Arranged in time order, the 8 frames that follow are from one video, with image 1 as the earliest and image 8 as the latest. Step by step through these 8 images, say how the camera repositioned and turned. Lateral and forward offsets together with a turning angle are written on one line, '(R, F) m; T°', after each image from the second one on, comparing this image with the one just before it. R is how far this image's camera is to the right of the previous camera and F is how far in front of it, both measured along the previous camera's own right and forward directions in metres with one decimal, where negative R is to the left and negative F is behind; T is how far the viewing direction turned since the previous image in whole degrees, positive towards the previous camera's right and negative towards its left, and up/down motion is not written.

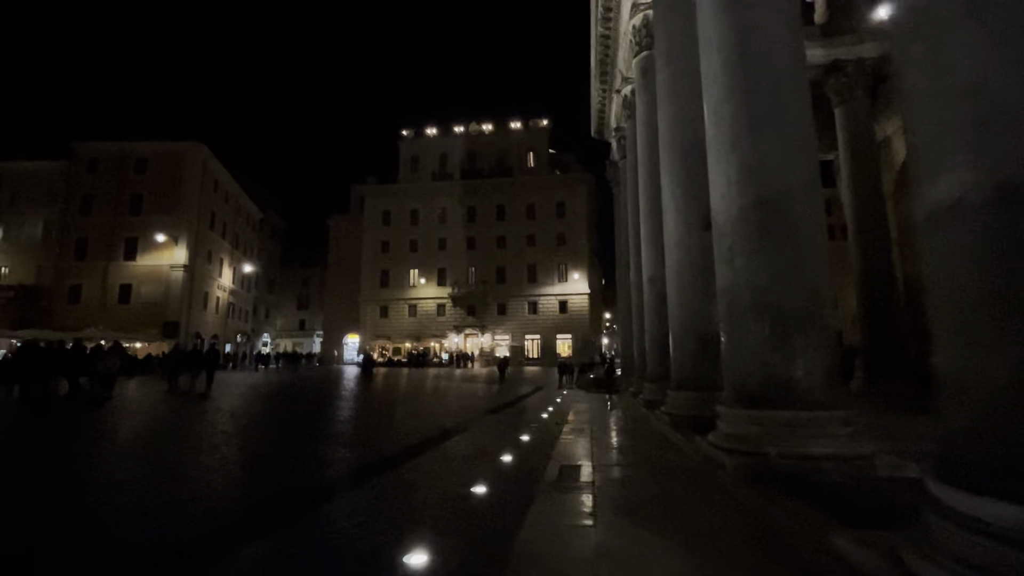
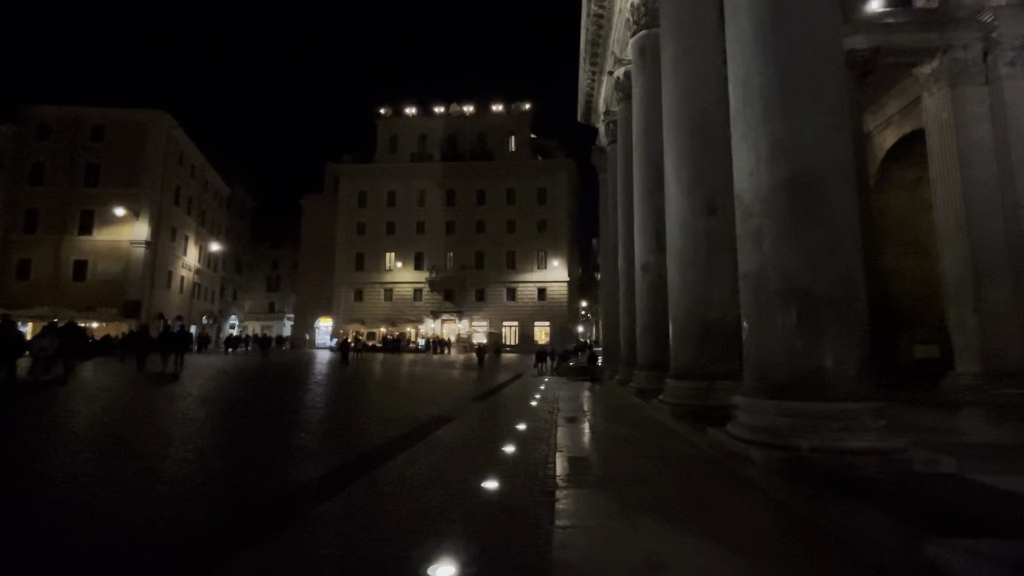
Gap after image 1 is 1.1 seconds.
(-0.4, +0.4) m; +3°
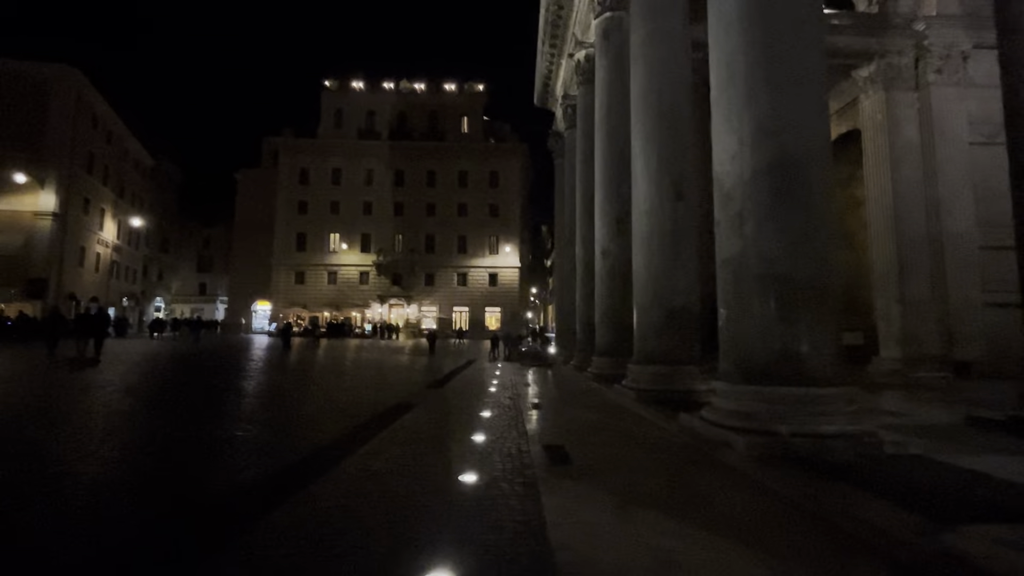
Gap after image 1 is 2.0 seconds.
(-0.3, +0.3) m; +6°
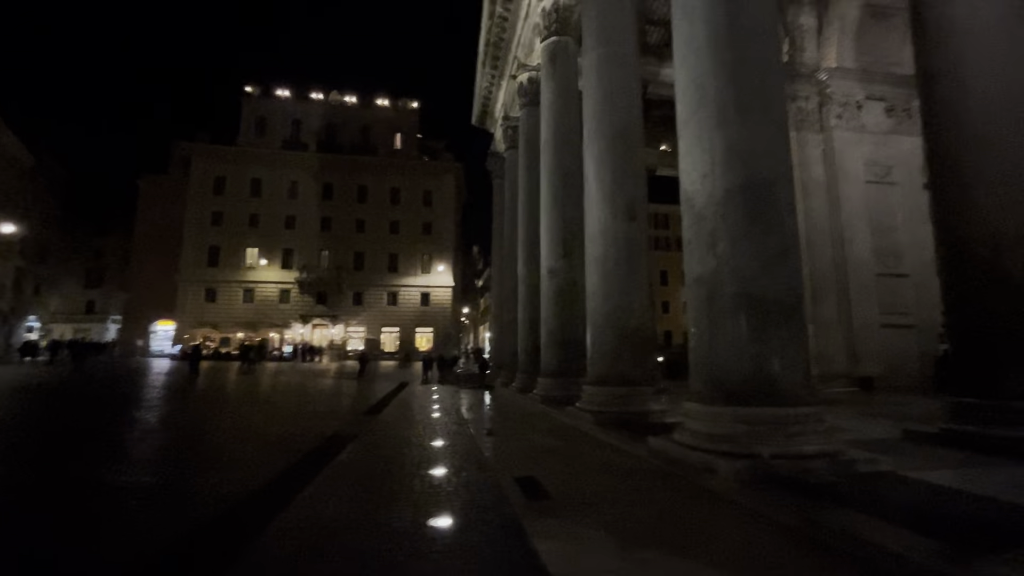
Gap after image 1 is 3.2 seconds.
(-0.4, +0.4) m; +9°
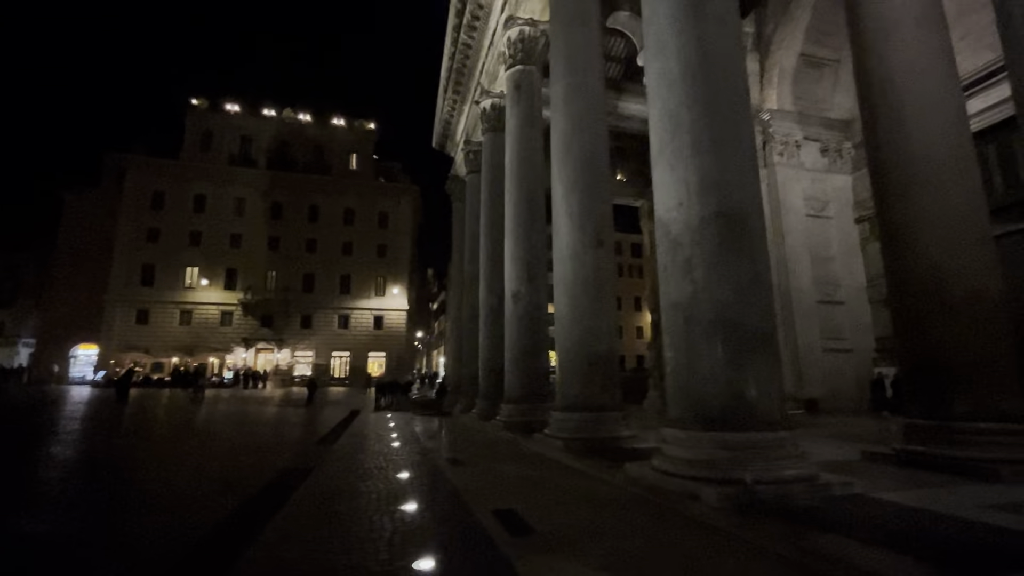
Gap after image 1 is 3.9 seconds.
(-0.2, +0.1) m; +6°
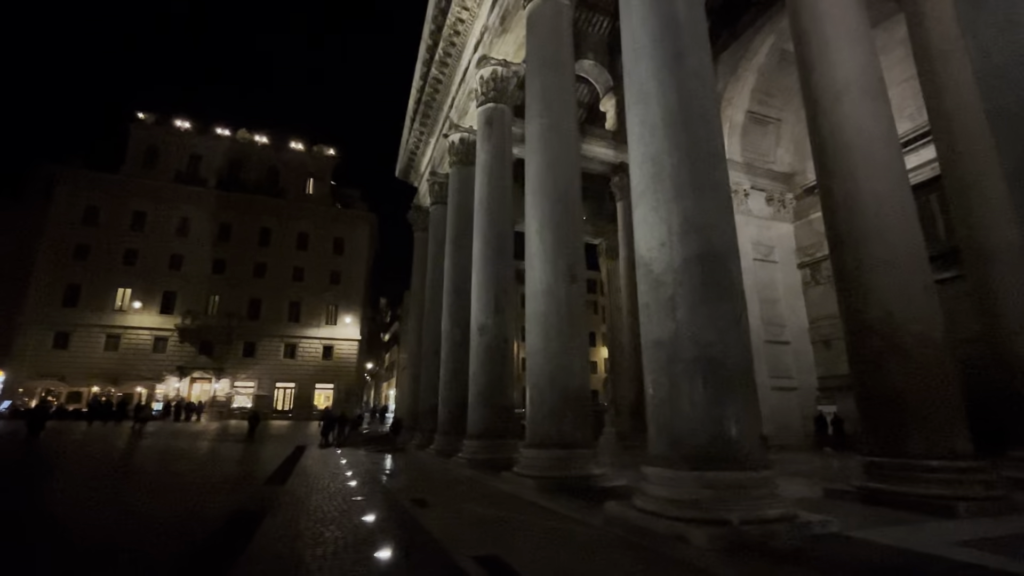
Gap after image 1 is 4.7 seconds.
(-0.3, +0.1) m; +6°
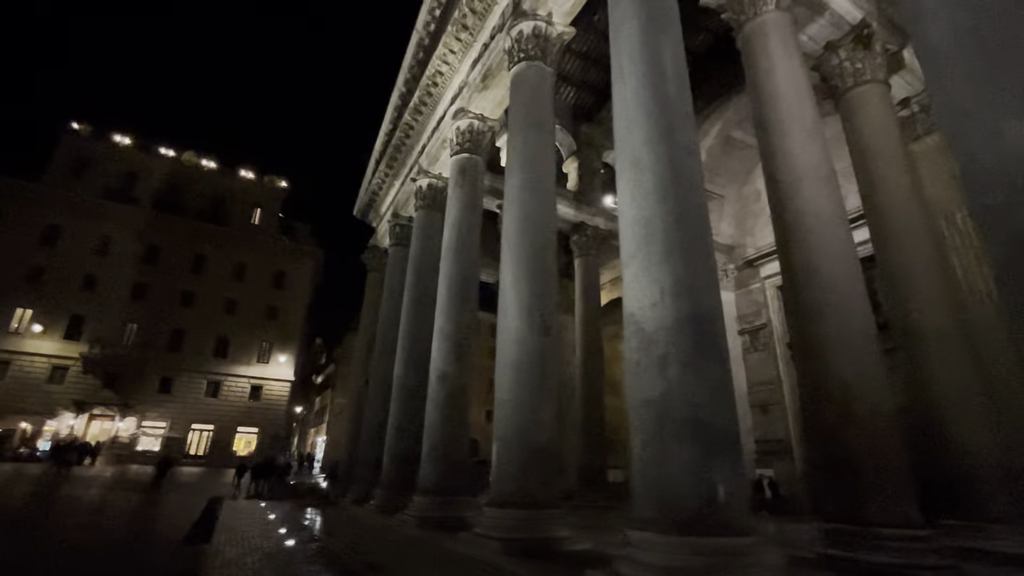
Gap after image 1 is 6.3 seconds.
(-0.5, +0.1) m; +7°
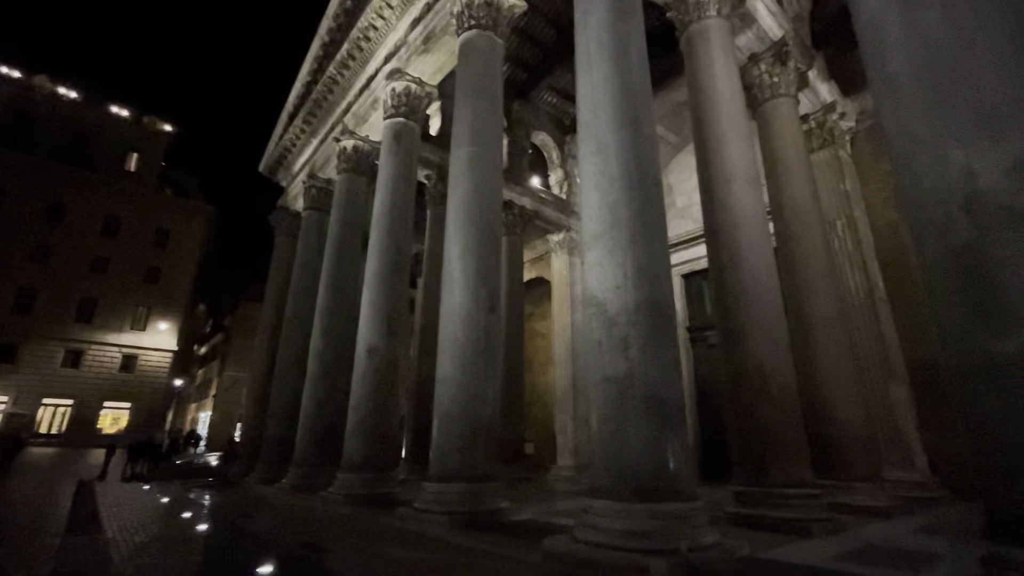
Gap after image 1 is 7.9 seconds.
(-0.6, +0.1) m; +11°
